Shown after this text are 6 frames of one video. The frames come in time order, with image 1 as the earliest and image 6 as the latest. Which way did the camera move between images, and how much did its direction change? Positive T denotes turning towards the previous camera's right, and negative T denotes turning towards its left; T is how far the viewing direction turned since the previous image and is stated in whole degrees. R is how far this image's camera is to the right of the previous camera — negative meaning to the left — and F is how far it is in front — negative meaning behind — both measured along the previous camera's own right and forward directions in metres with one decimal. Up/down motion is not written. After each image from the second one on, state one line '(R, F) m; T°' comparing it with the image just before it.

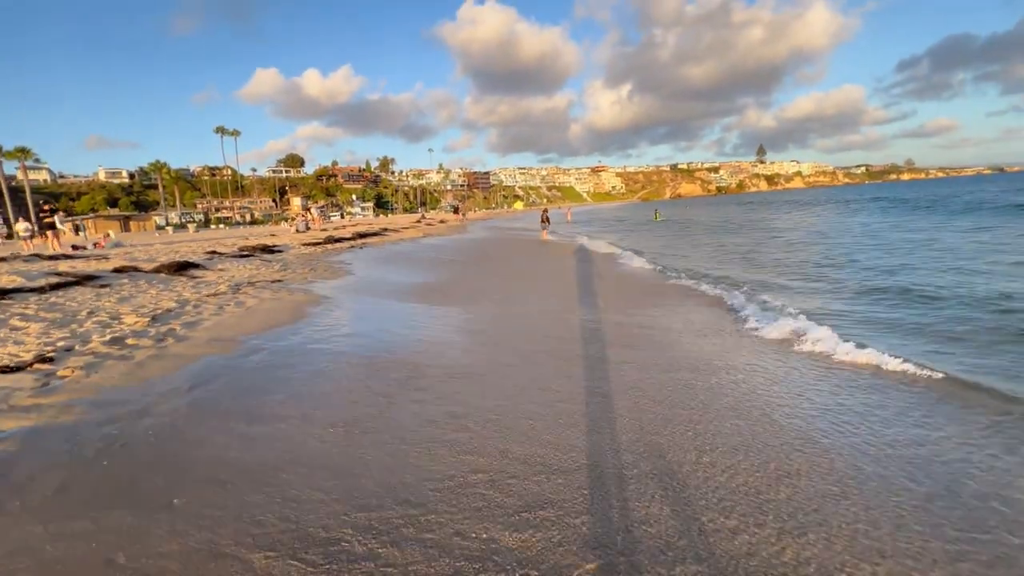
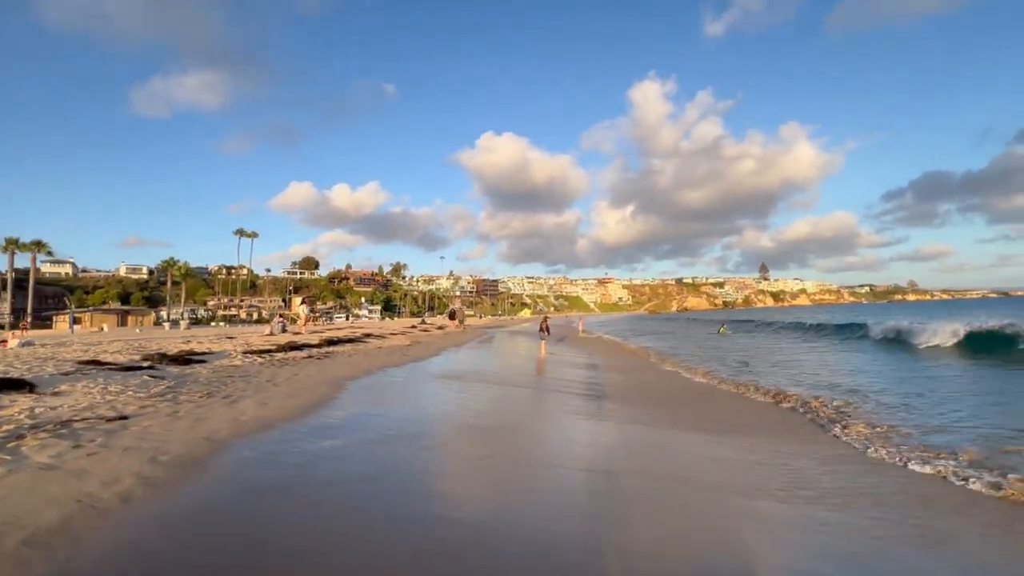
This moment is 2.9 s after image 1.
(+0.3, +3.5) m; -1°
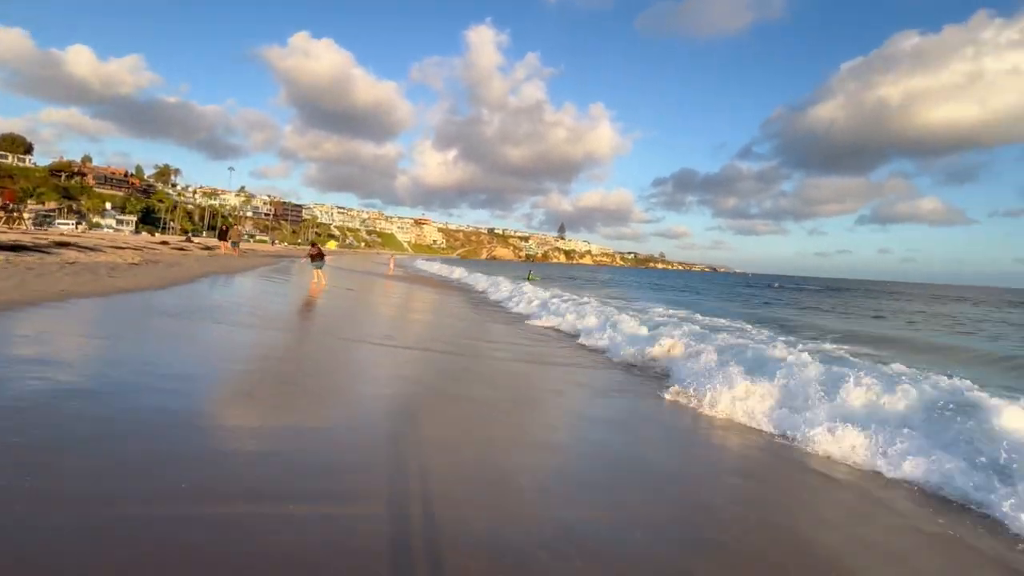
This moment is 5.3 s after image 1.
(+0.5, +3.1) m; +24°
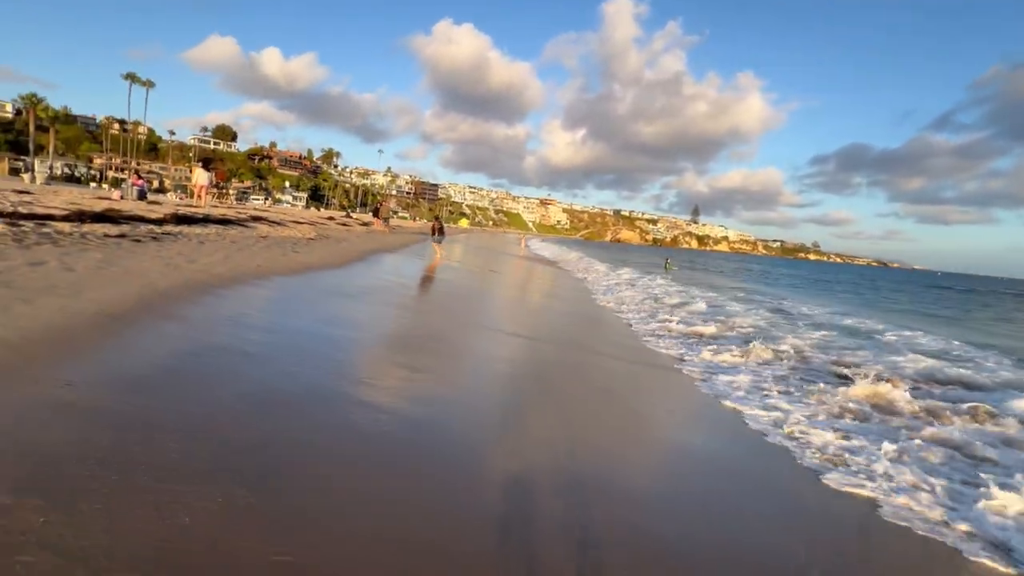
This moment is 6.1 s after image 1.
(-1.2, +1.2) m; -15°
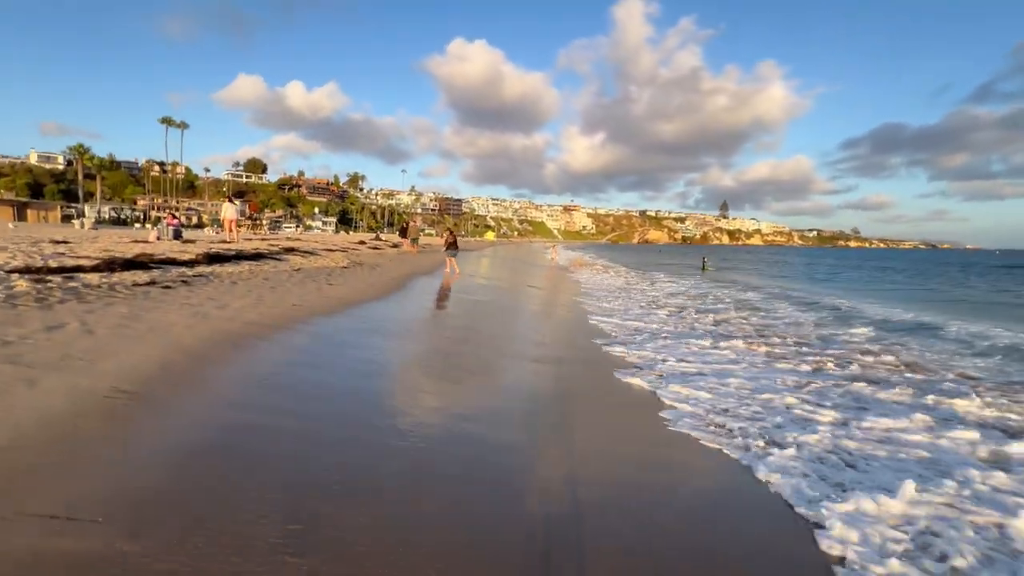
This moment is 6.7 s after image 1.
(-0.5, +0.9) m; -4°
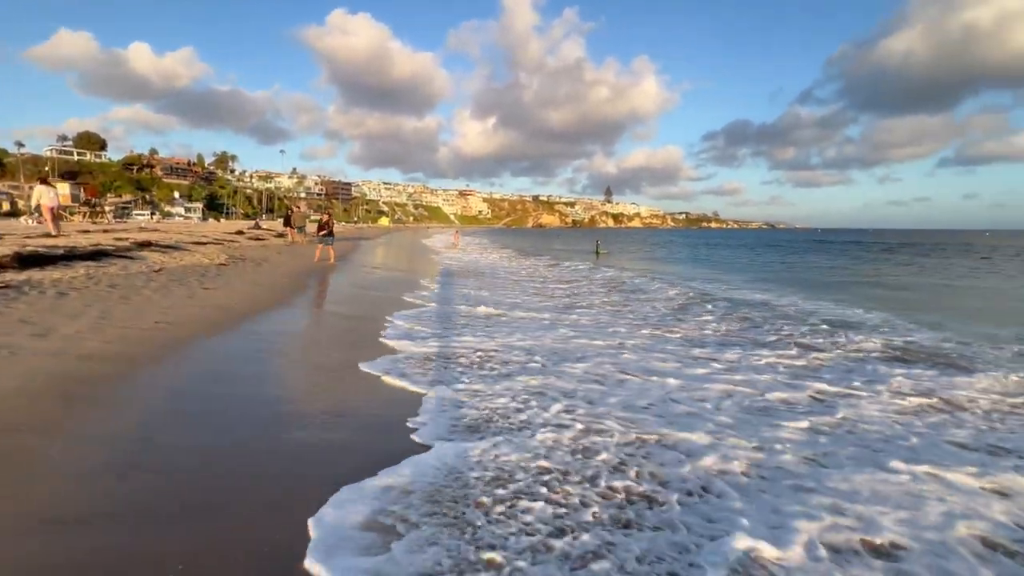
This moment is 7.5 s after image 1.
(-0.6, +1.1) m; +13°
